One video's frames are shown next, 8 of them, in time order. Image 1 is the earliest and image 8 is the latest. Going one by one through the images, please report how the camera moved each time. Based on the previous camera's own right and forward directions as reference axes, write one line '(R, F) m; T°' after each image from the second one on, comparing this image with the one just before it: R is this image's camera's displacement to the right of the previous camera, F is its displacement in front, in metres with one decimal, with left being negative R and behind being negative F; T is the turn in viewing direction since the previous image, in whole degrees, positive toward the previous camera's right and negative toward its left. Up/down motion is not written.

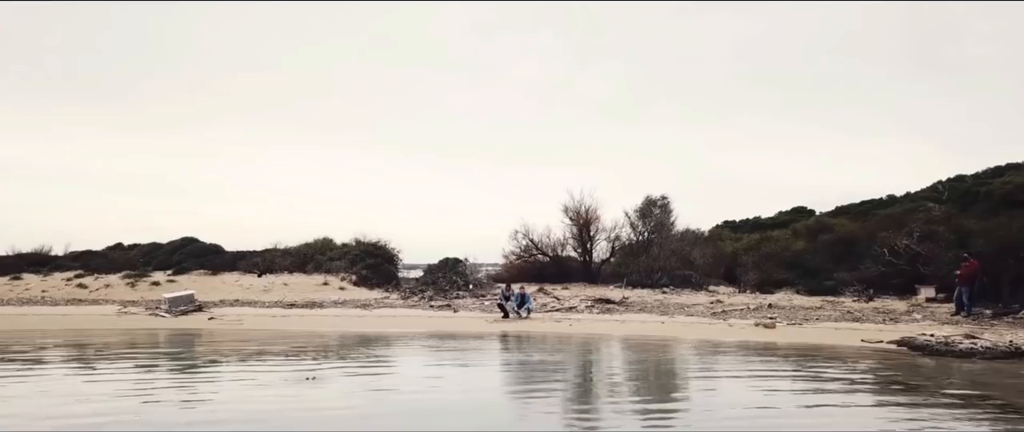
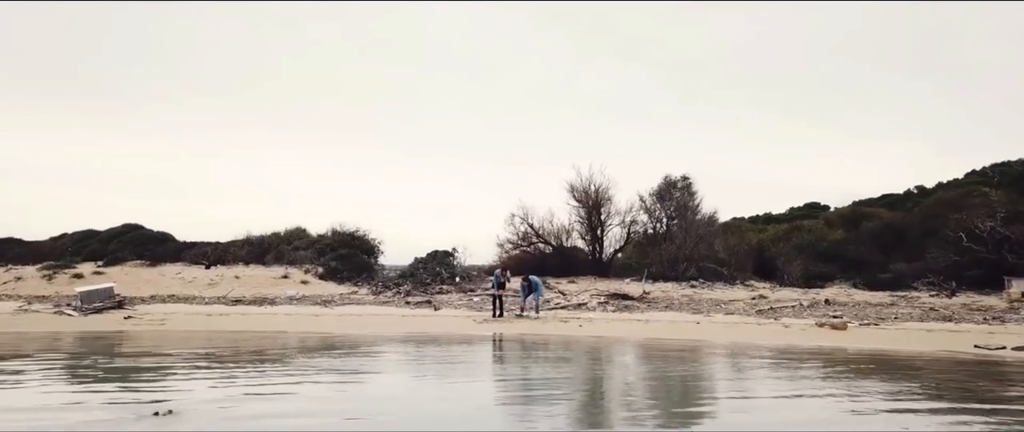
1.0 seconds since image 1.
(+0.2, +4.6) m; 0°
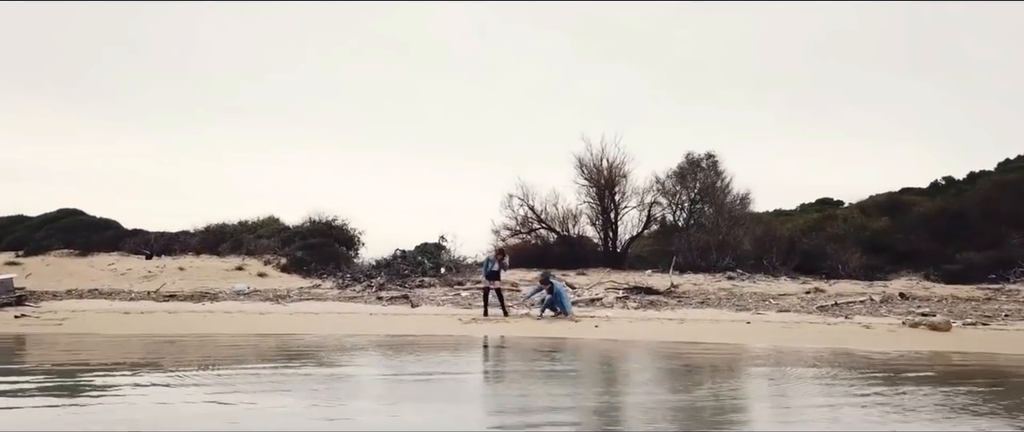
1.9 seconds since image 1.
(+0.1, +3.8) m; 0°
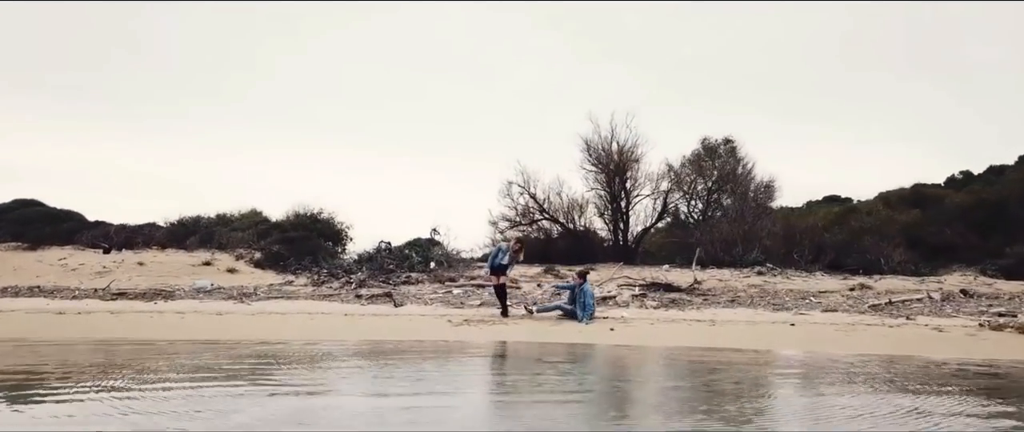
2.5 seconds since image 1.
(0.0, +2.1) m; 0°
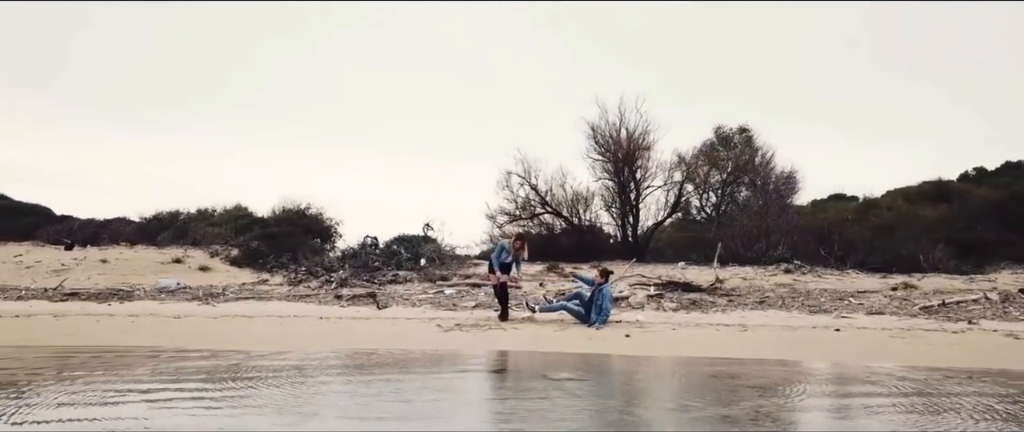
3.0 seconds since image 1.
(0.0, +1.5) m; 0°
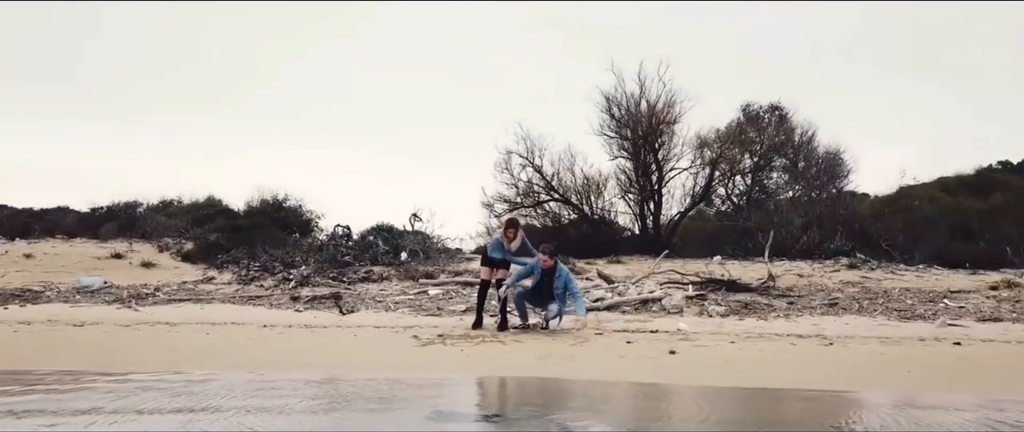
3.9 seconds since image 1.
(0.0, +2.5) m; 0°
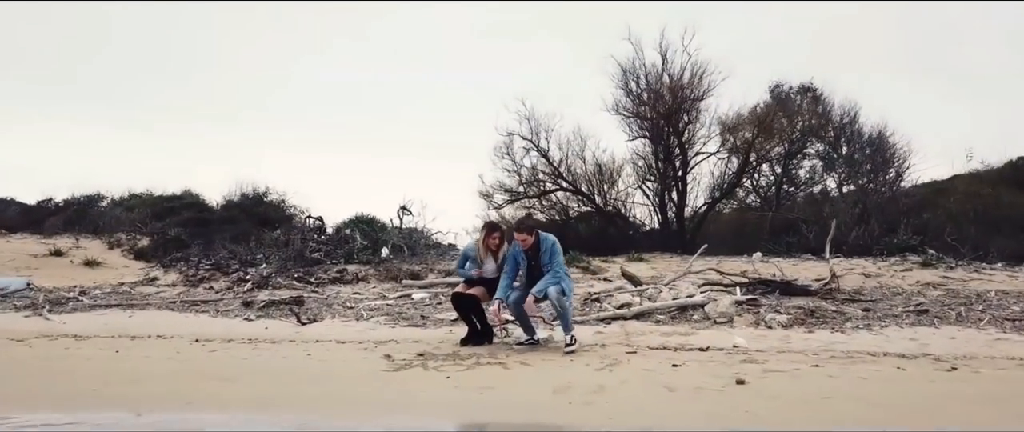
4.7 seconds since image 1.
(0.0, +1.9) m; 0°
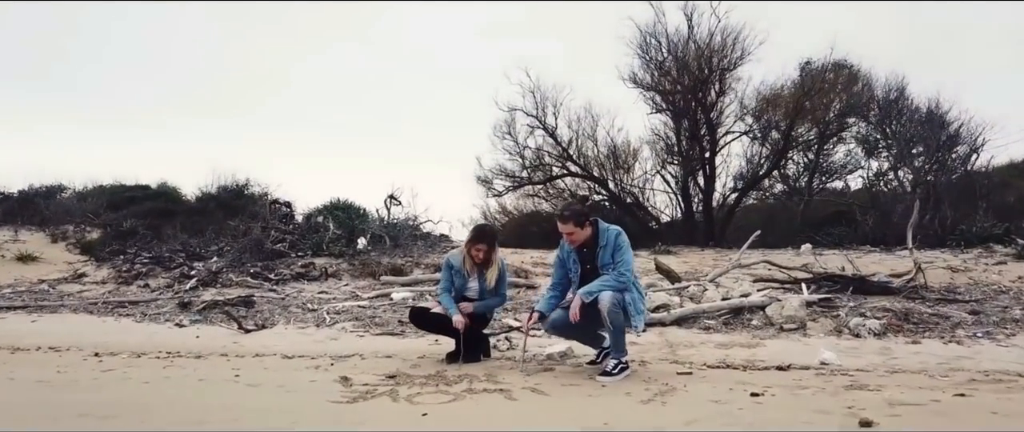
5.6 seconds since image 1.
(0.0, +1.6) m; 0°
